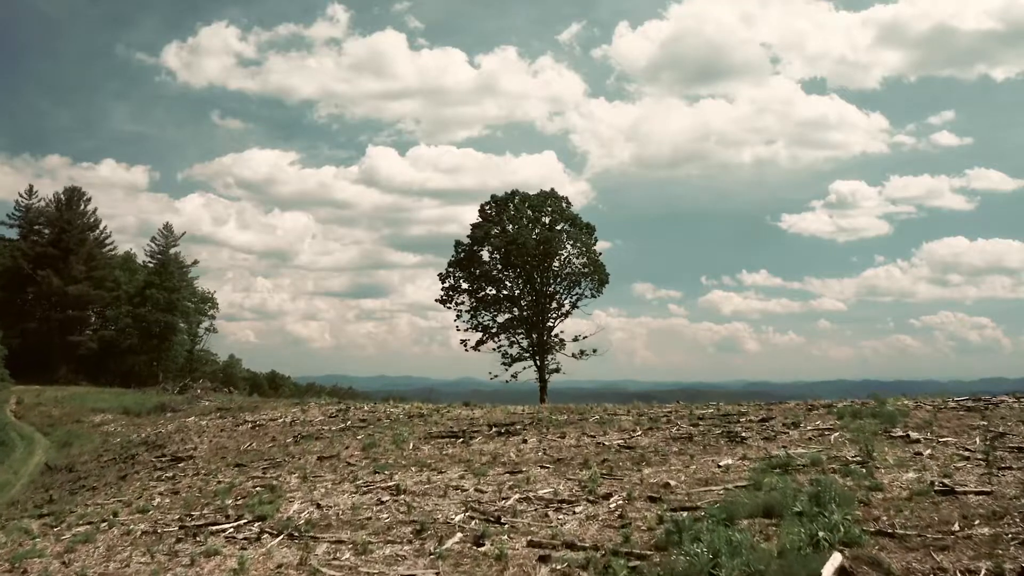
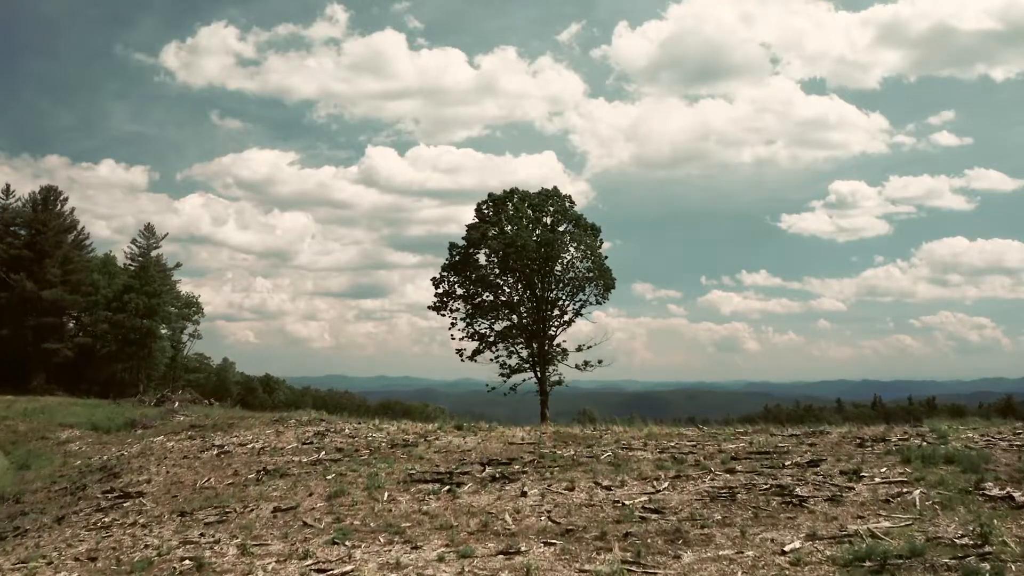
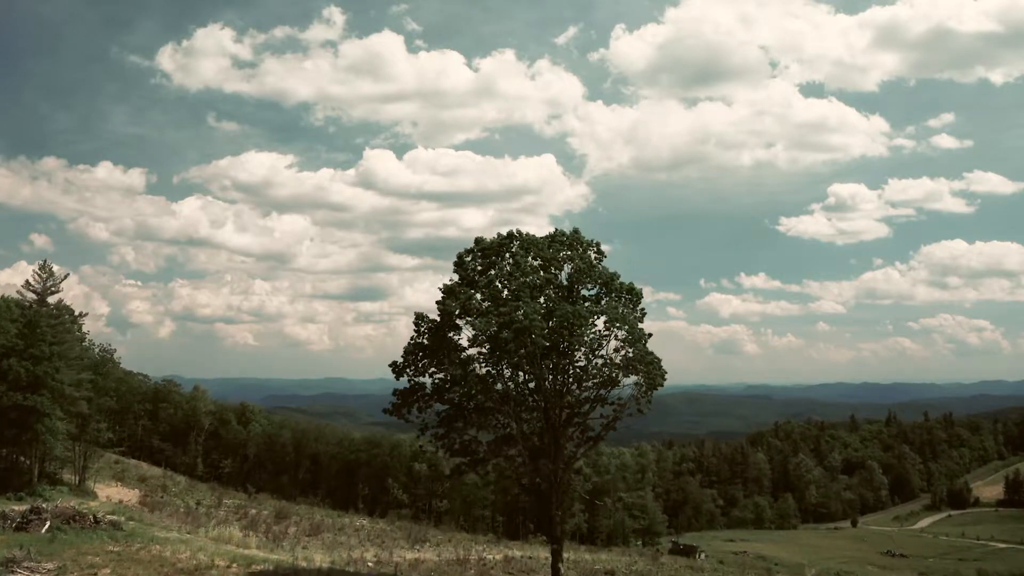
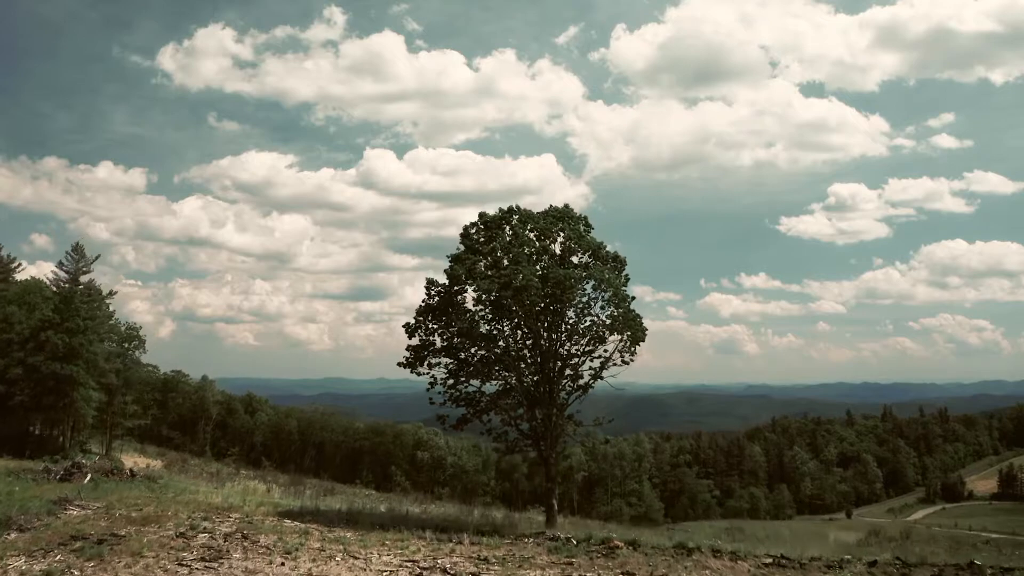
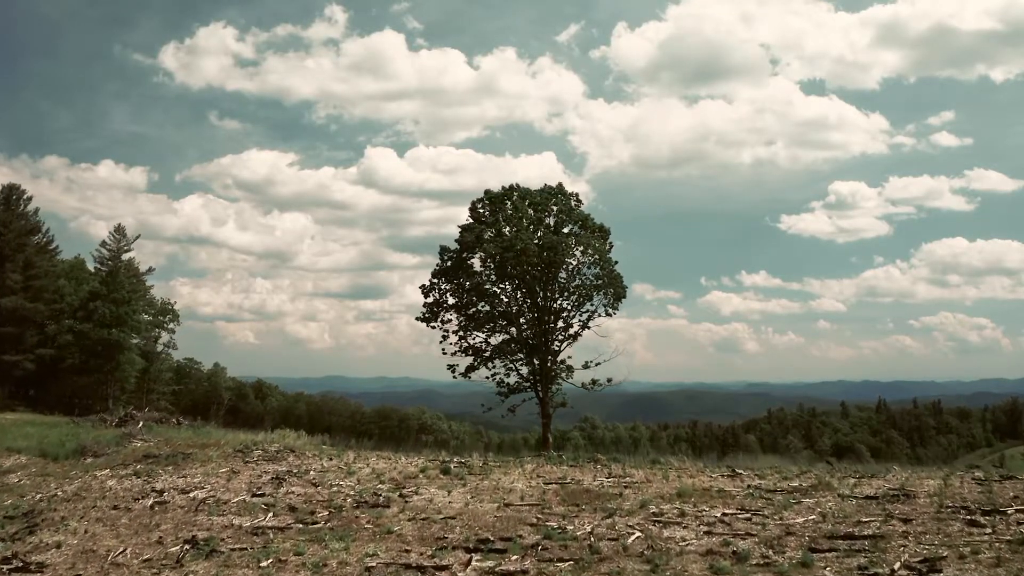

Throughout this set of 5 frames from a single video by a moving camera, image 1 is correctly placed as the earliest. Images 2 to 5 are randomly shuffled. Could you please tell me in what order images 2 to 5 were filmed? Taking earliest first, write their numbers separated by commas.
2, 5, 4, 3
